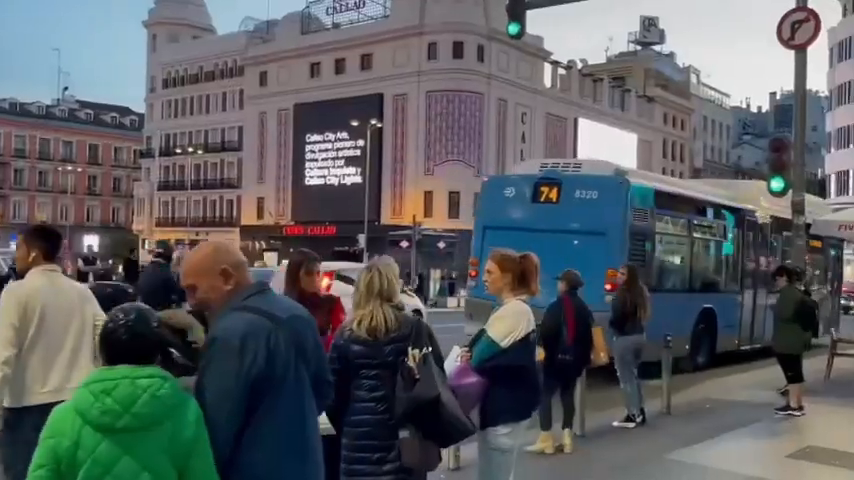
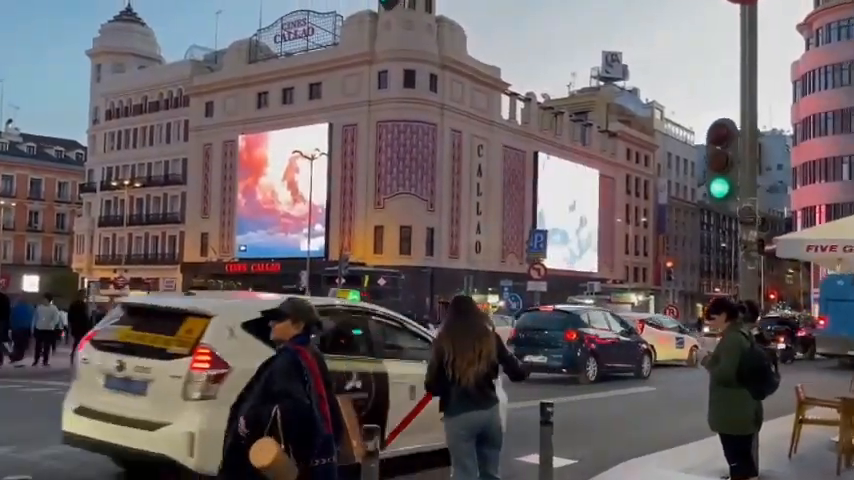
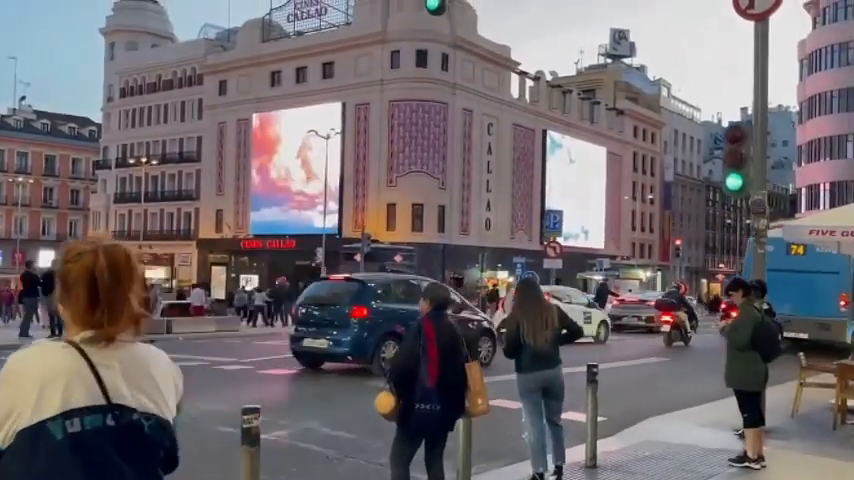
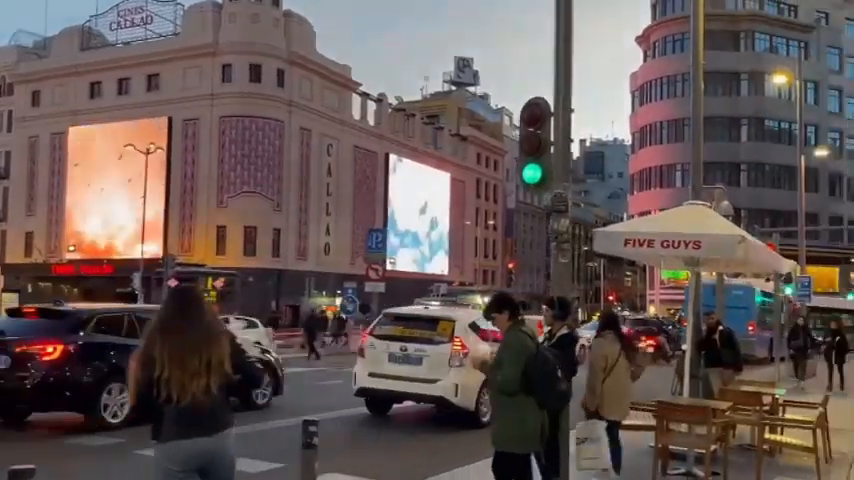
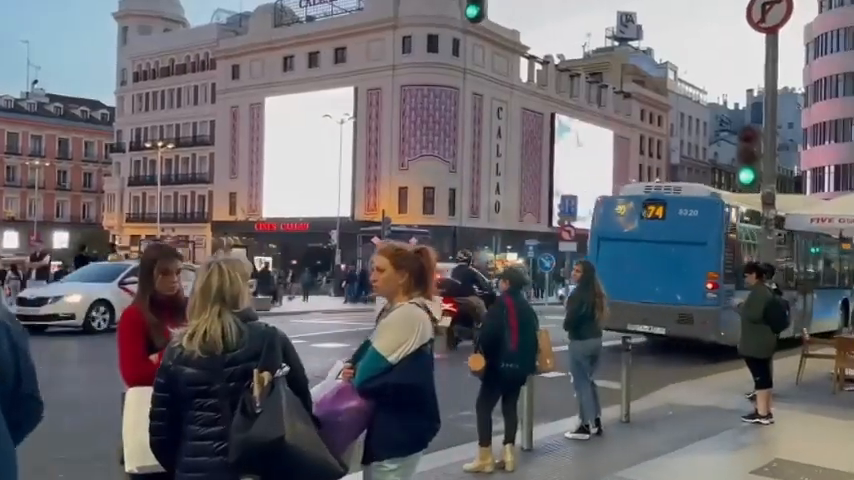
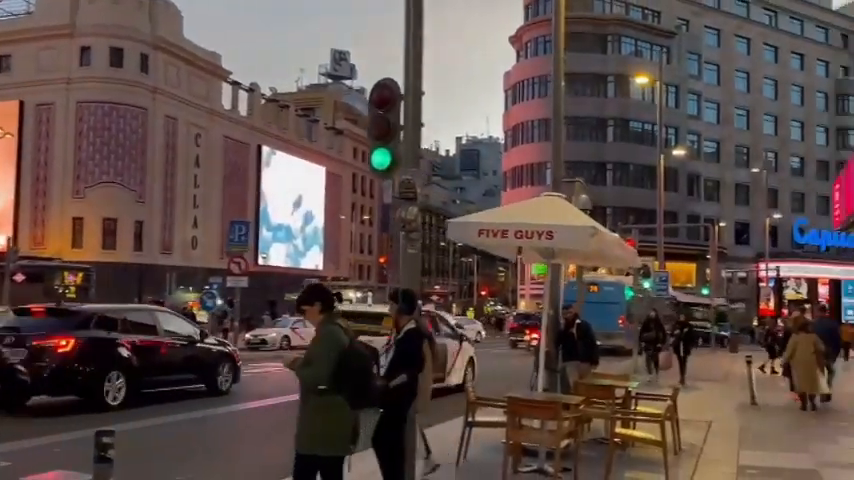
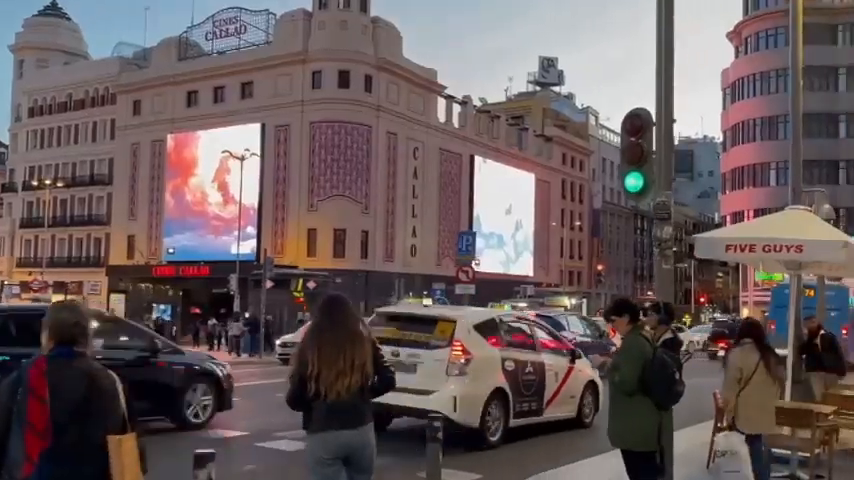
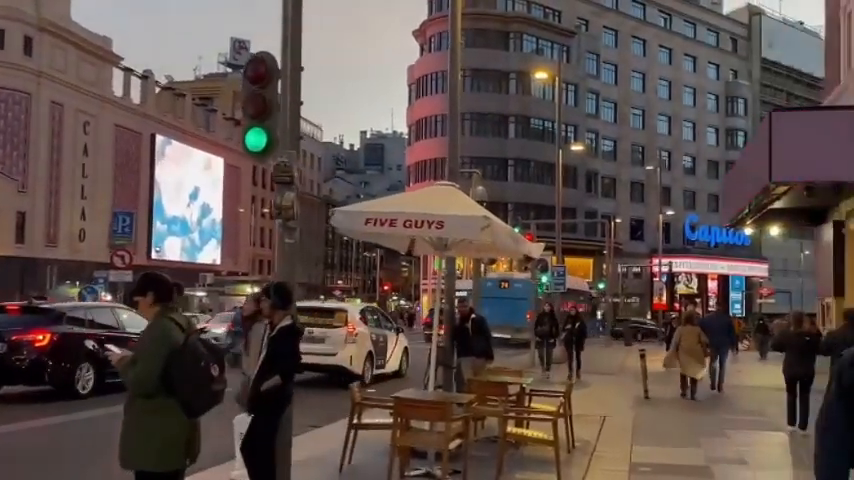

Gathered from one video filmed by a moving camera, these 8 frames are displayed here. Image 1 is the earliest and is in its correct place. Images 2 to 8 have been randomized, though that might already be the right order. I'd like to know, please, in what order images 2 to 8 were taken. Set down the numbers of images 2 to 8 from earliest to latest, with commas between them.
5, 3, 2, 7, 4, 6, 8
